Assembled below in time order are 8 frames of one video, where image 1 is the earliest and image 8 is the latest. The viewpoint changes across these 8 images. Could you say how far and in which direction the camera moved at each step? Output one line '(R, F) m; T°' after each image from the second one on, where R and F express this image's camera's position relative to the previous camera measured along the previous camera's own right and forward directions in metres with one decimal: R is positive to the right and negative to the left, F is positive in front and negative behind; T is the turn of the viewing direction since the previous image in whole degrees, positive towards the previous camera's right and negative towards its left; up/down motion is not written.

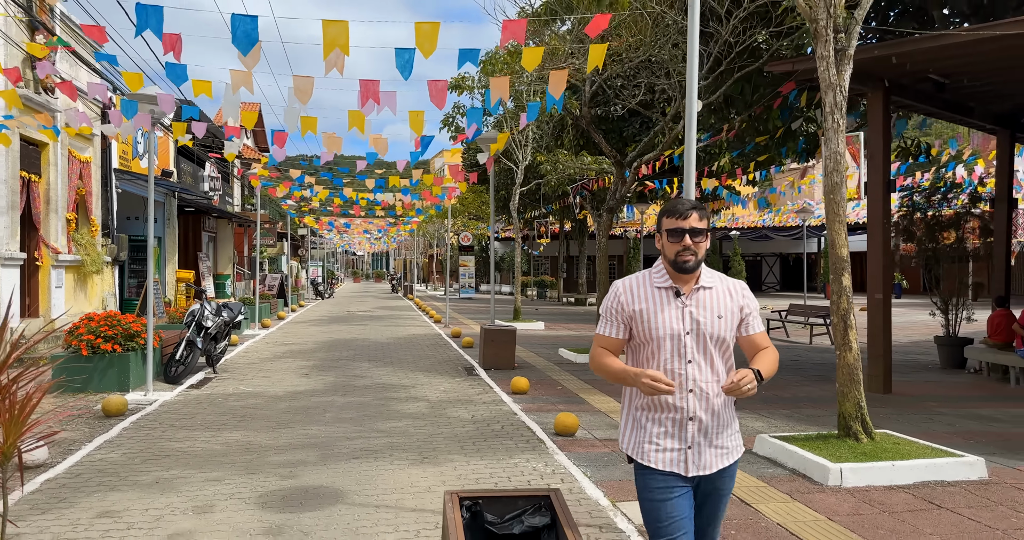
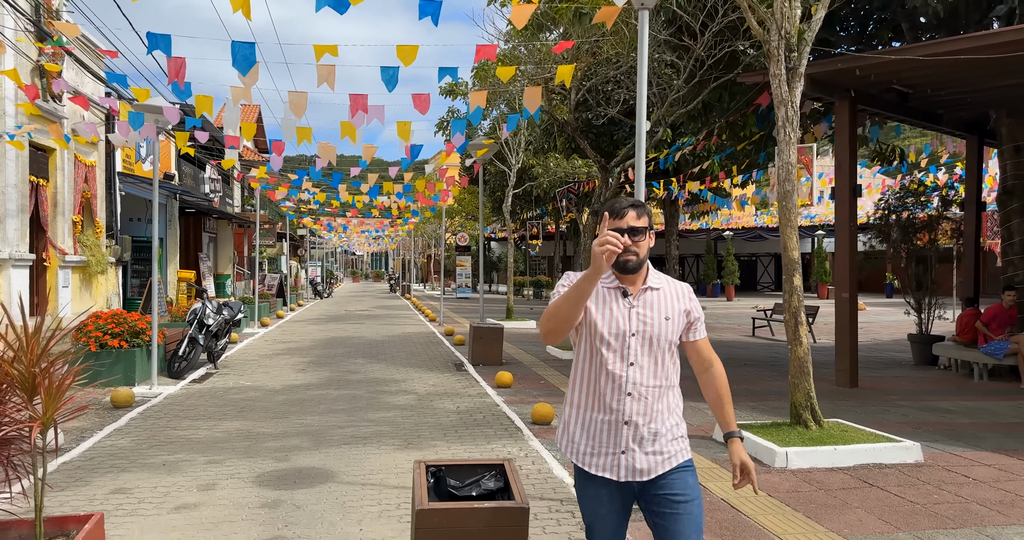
(+0.2, -0.5) m; 0°
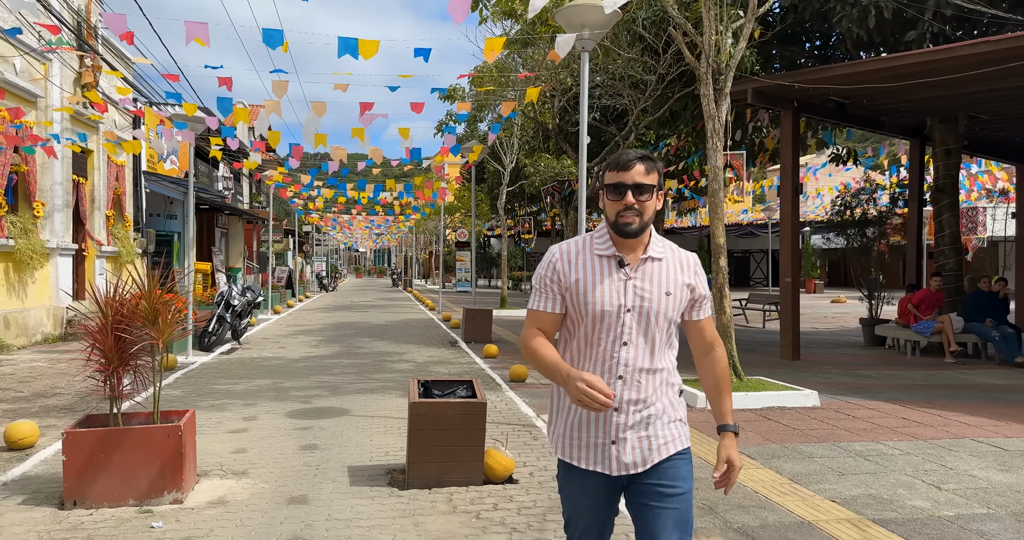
(+0.3, -1.6) m; 0°
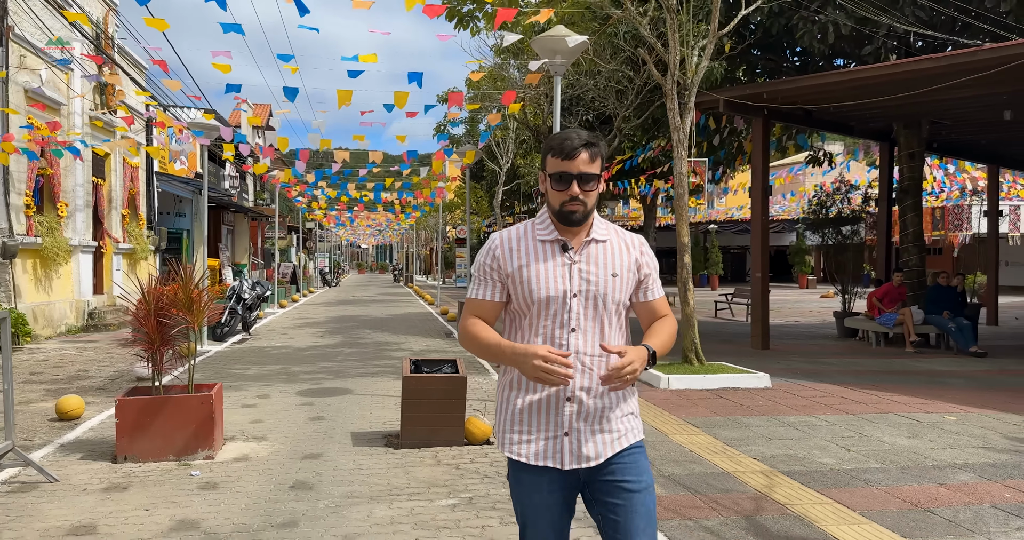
(+0.2, -1.0) m; 0°
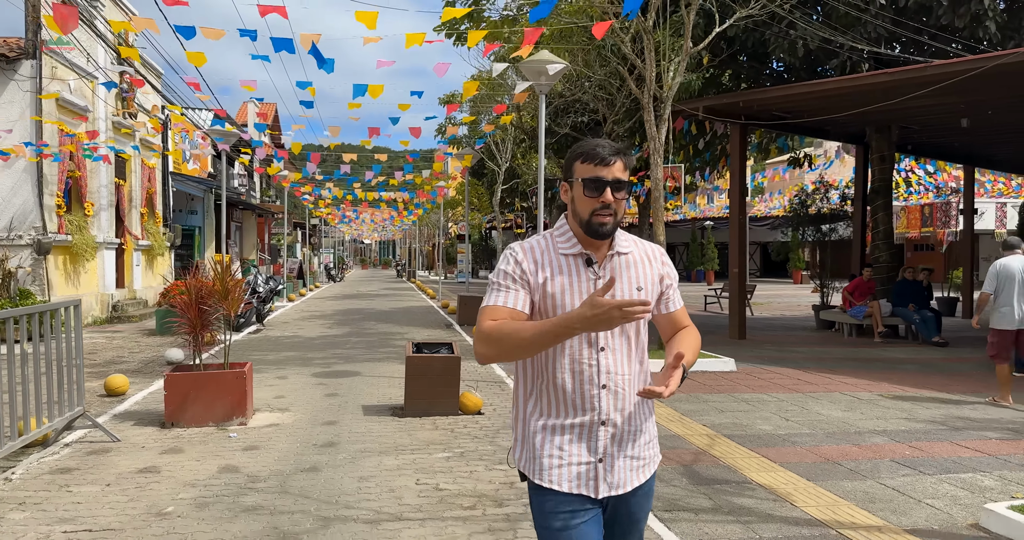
(+0.1, -1.0) m; 0°
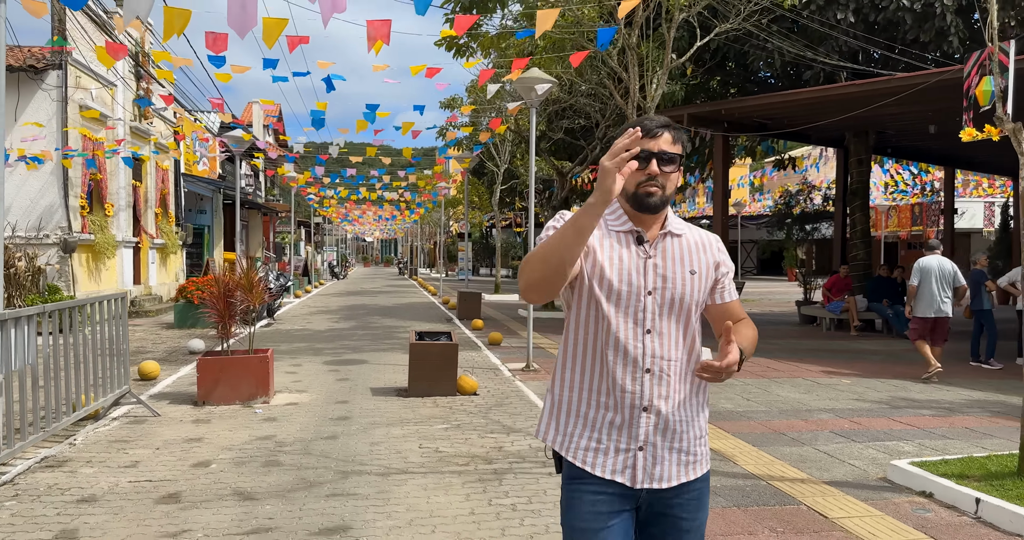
(+0.1, -0.9) m; 0°
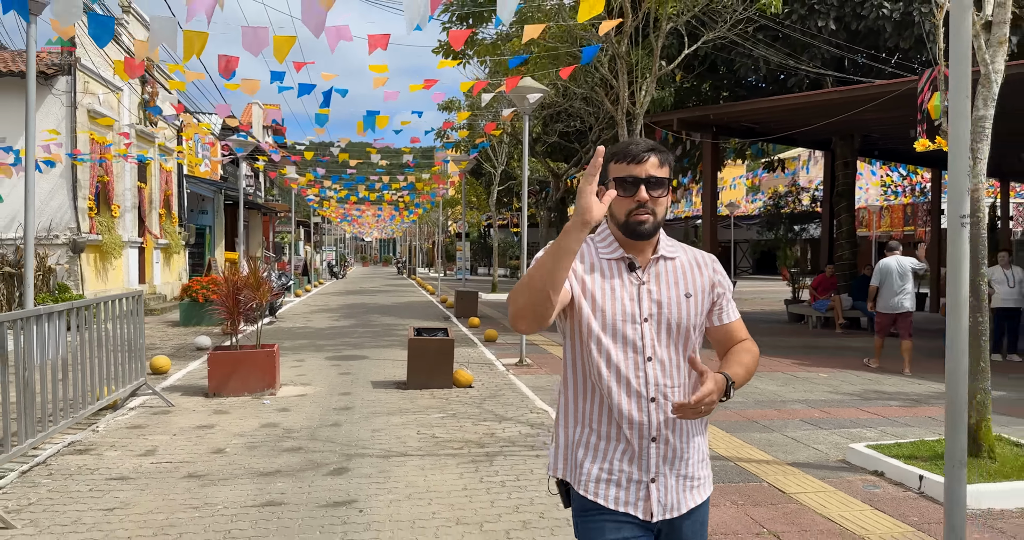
(+0.1, -0.5) m; 0°
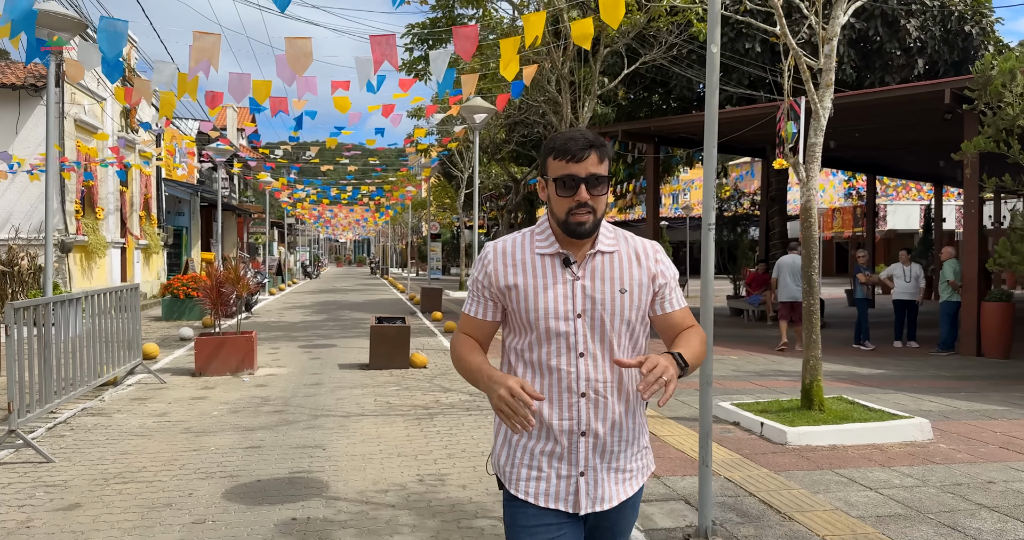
(+0.4, -1.4) m; +2°
